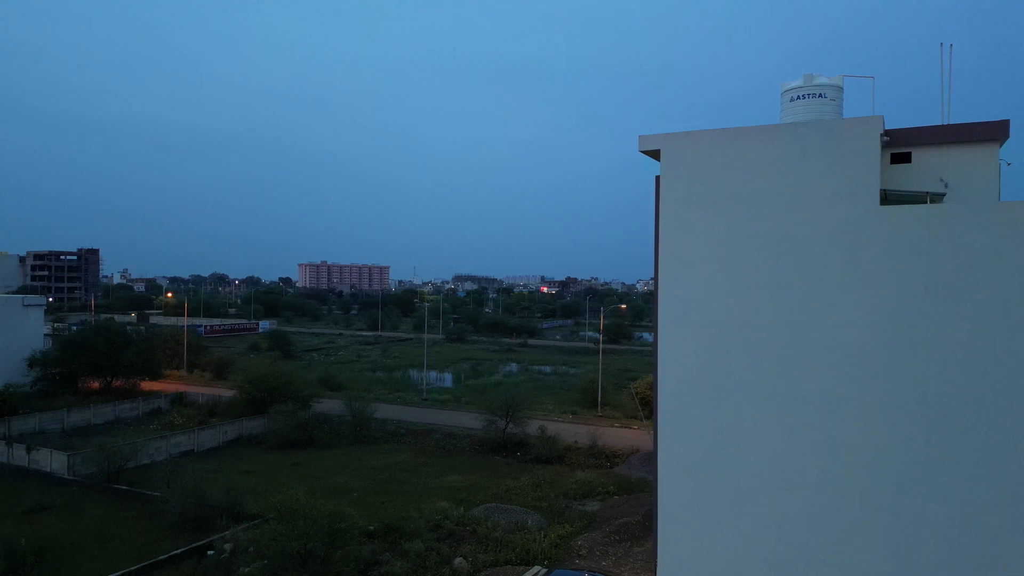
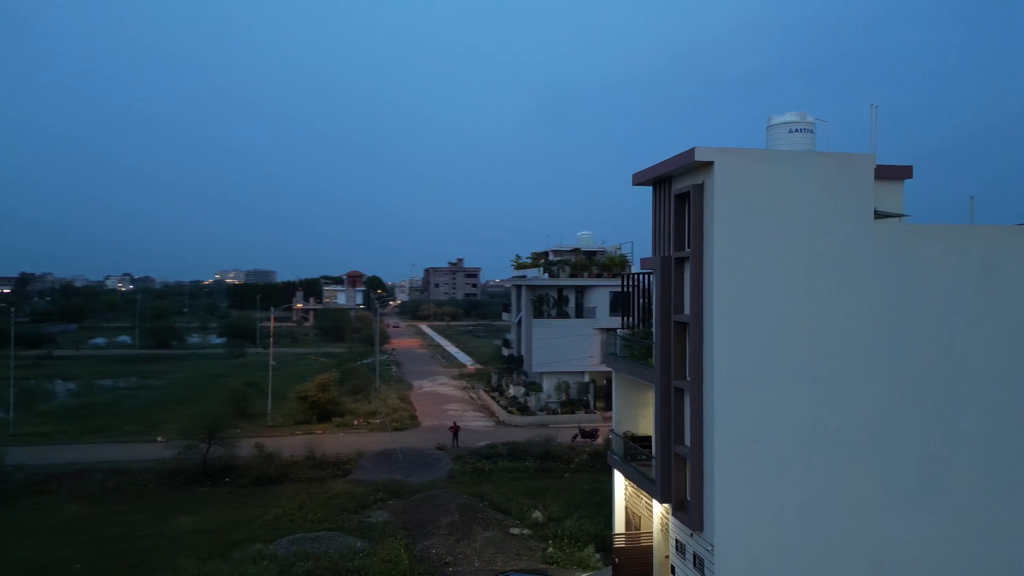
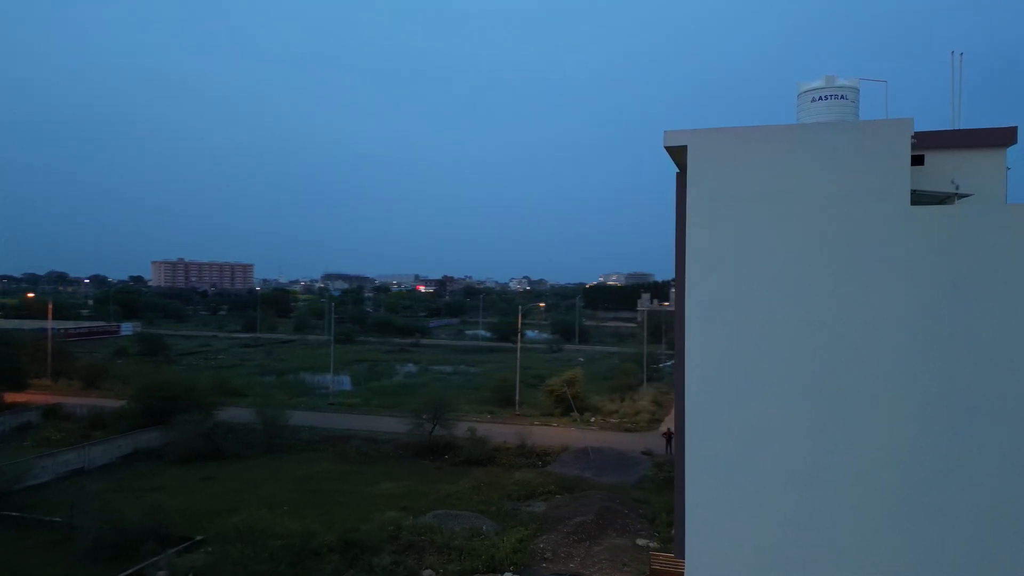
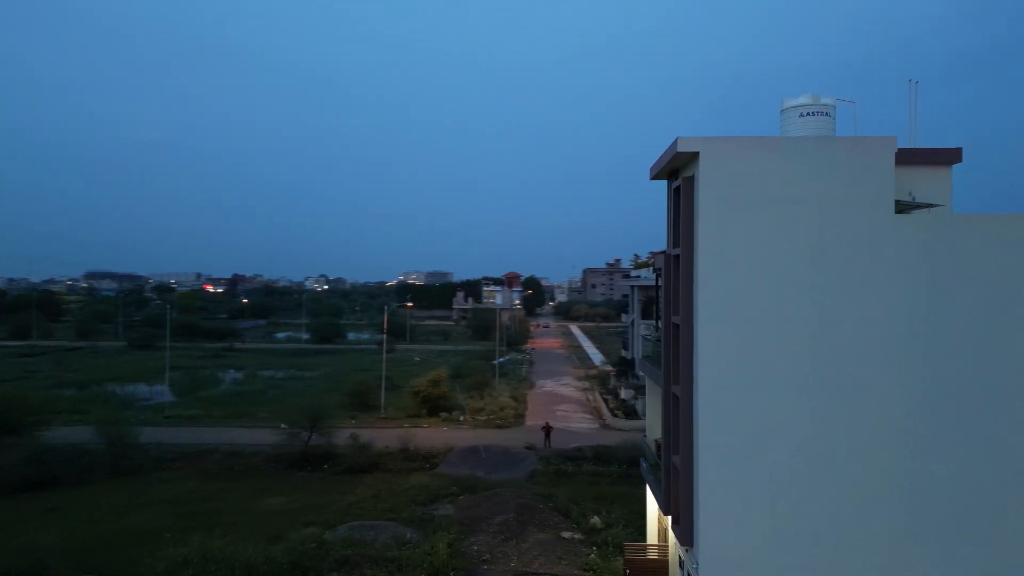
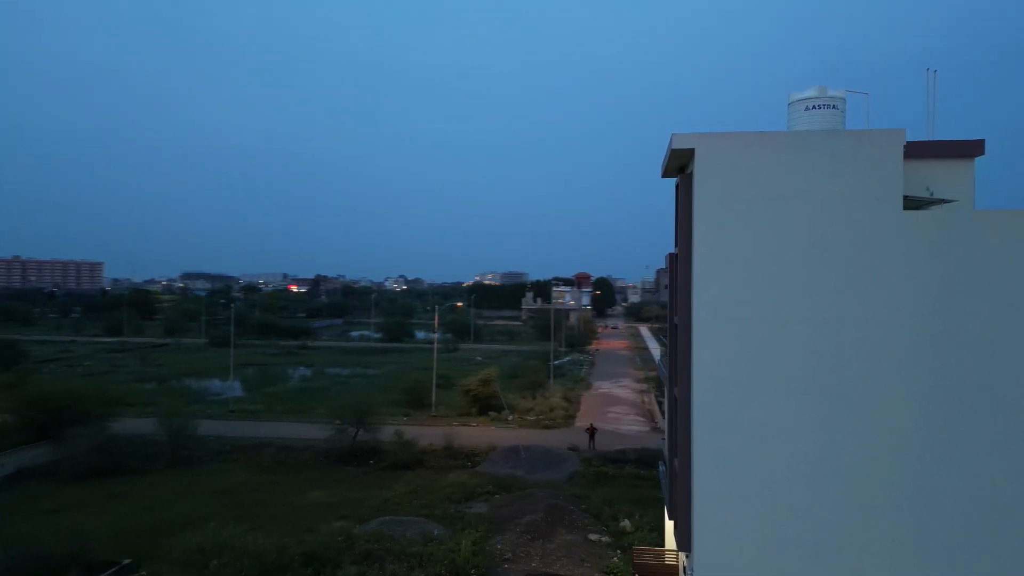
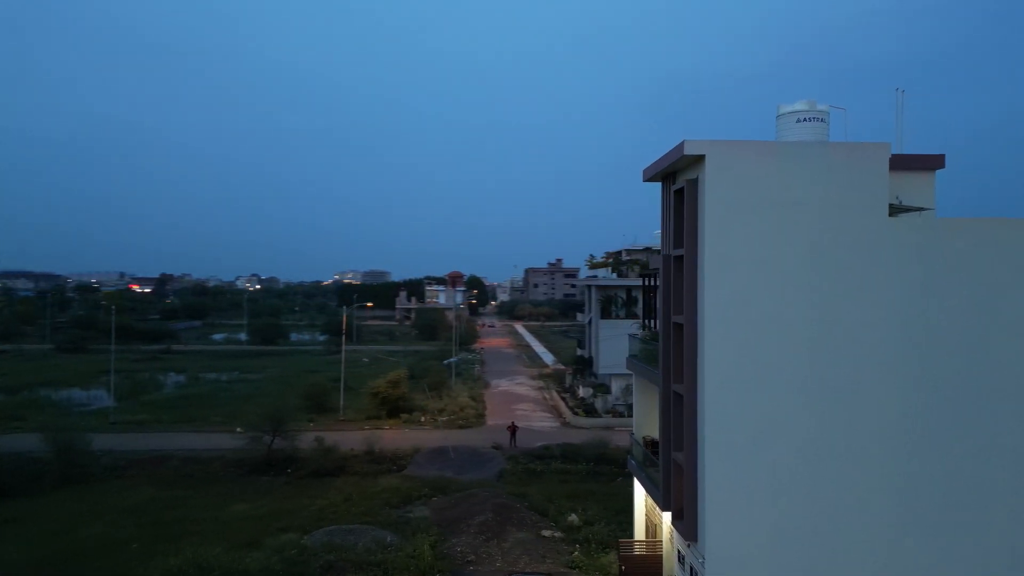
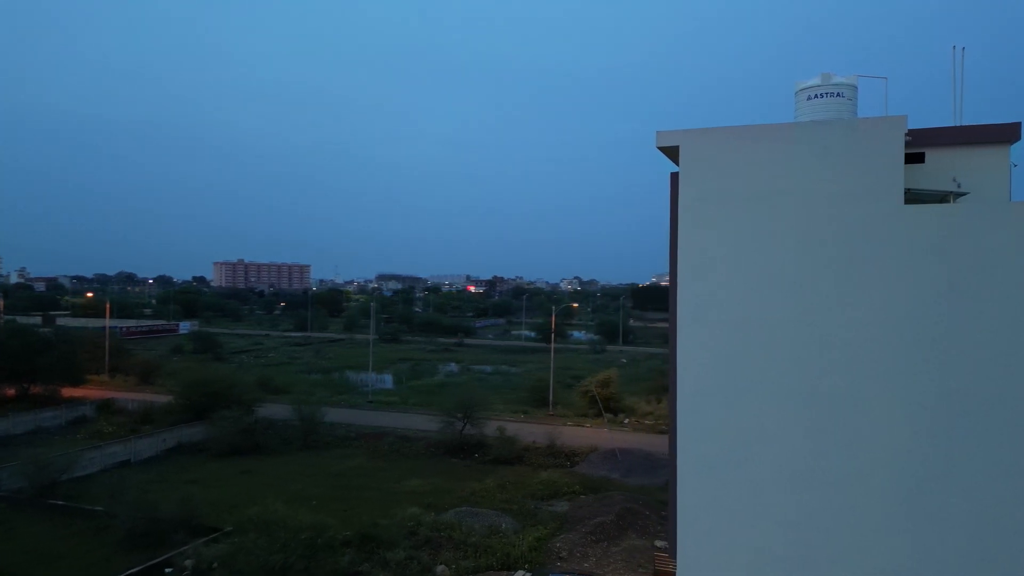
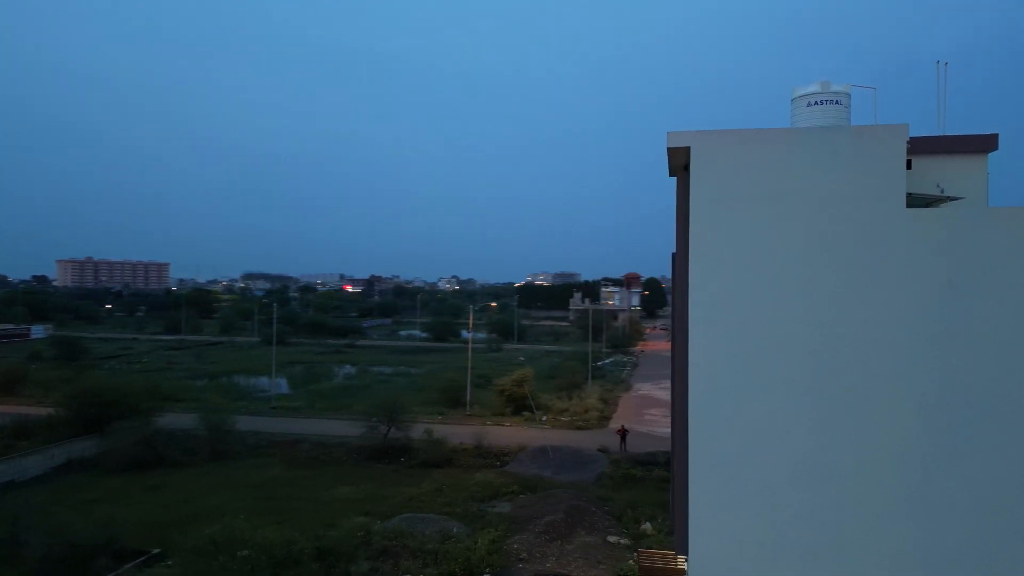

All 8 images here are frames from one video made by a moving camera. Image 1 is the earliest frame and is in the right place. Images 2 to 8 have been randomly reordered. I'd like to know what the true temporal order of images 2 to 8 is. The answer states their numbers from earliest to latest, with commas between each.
7, 3, 8, 5, 4, 6, 2
